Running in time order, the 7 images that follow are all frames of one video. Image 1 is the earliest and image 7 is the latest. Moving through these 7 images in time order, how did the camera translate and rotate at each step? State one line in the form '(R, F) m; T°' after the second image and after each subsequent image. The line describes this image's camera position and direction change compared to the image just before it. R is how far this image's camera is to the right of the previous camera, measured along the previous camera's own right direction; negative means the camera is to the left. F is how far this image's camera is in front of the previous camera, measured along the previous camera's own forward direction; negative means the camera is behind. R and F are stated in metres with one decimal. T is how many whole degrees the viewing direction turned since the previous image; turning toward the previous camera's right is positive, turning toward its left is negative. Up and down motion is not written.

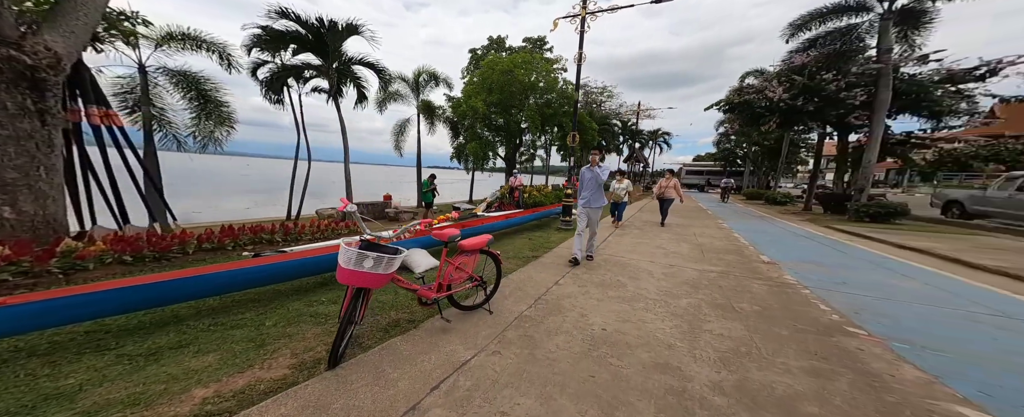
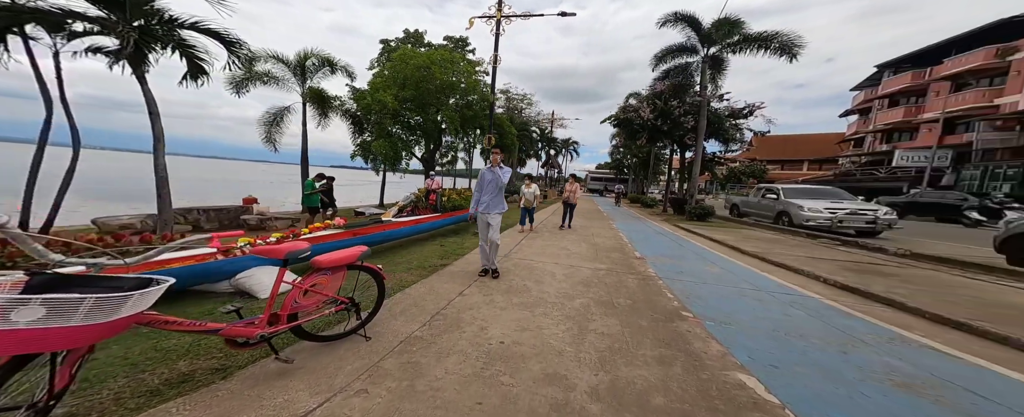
(0.0, 0.0) m; +14°
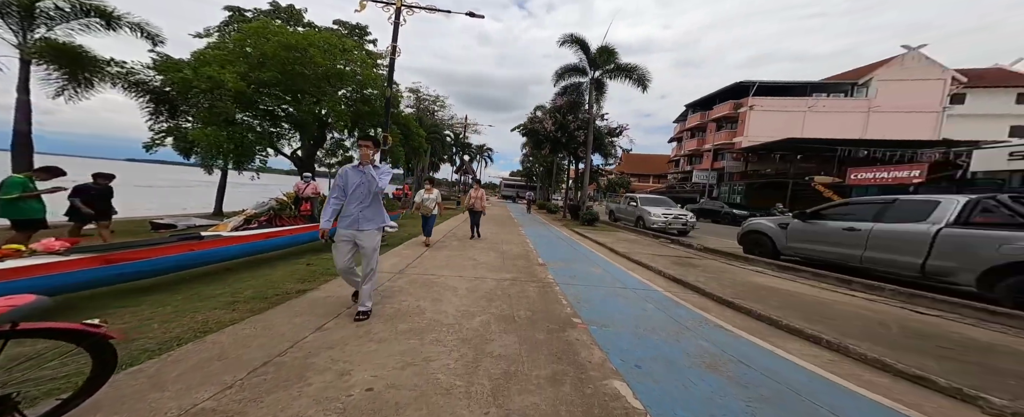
(+0.1, +0.1) m; +16°
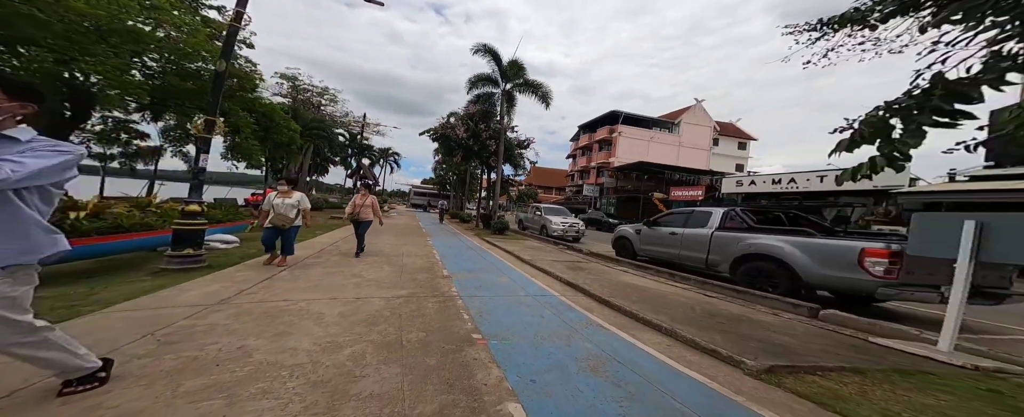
(+0.1, +0.1) m; +16°
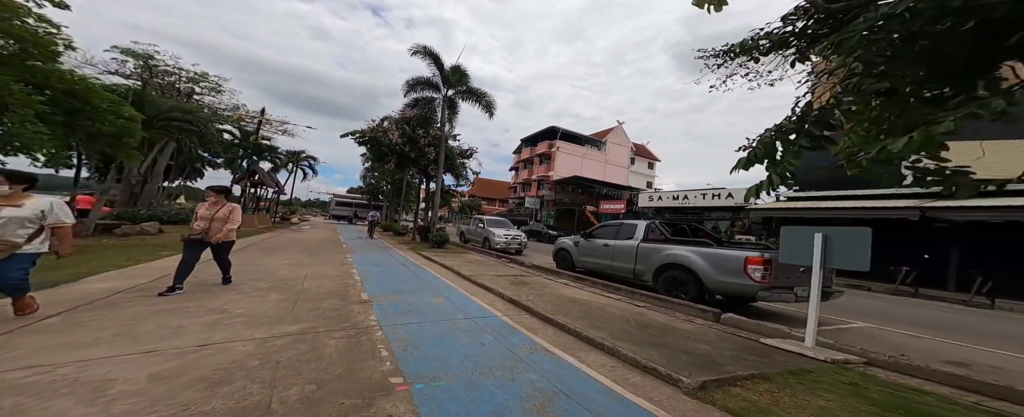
(+0.1, +0.2) m; +11°
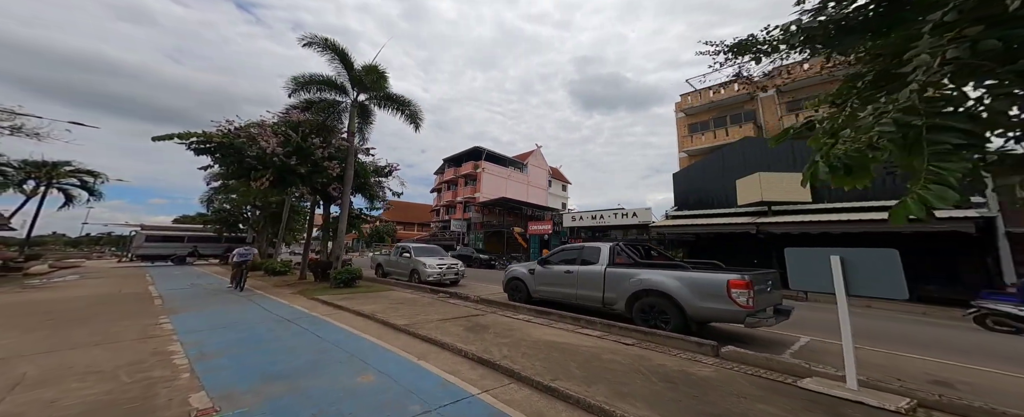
(-0.3, +0.6) m; +15°
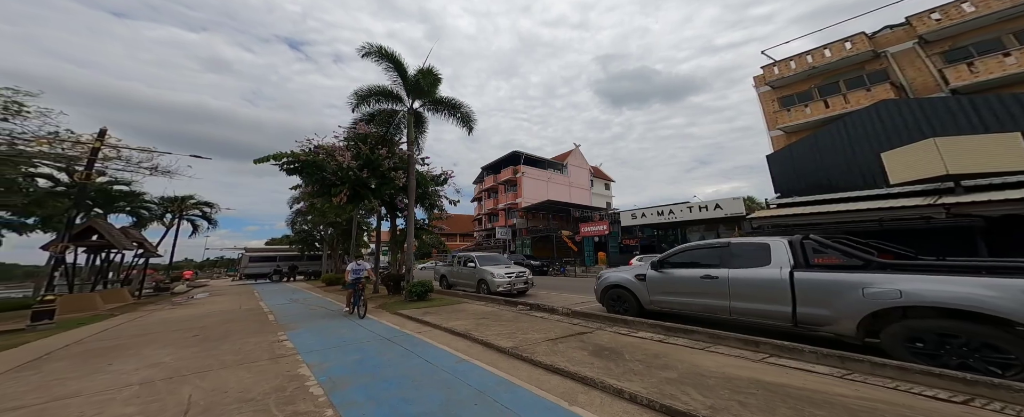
(-0.8, +0.6) m; -7°
